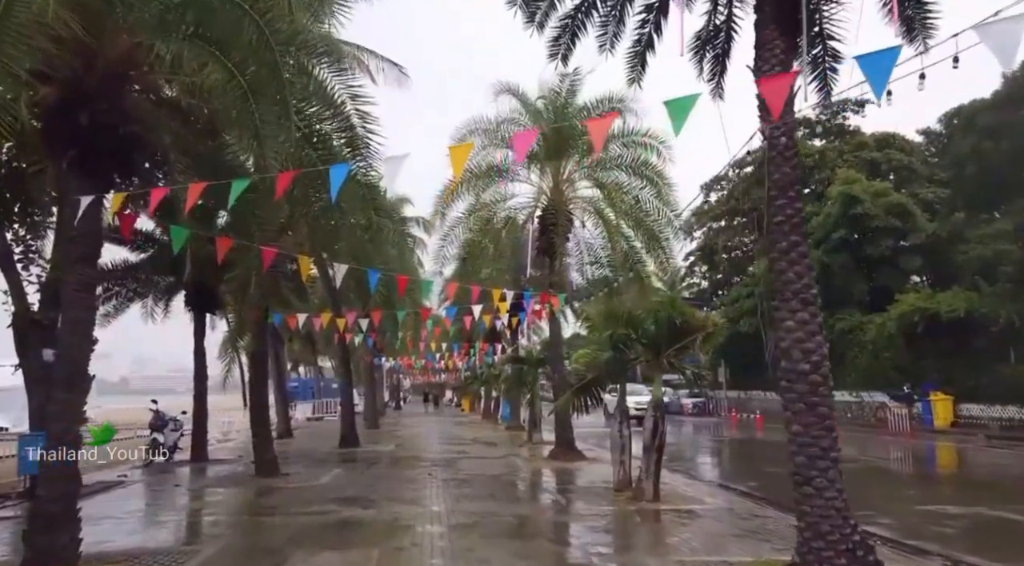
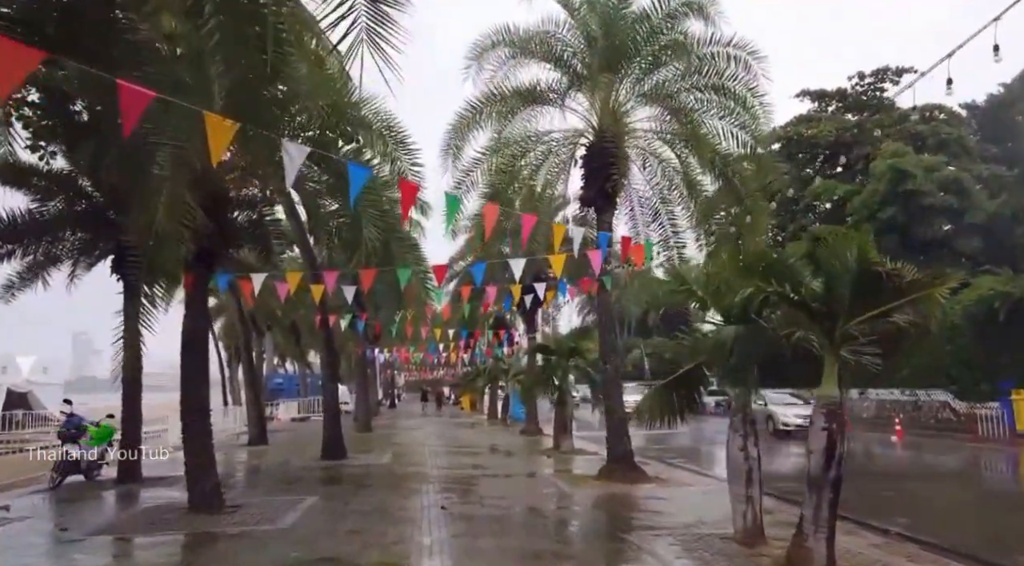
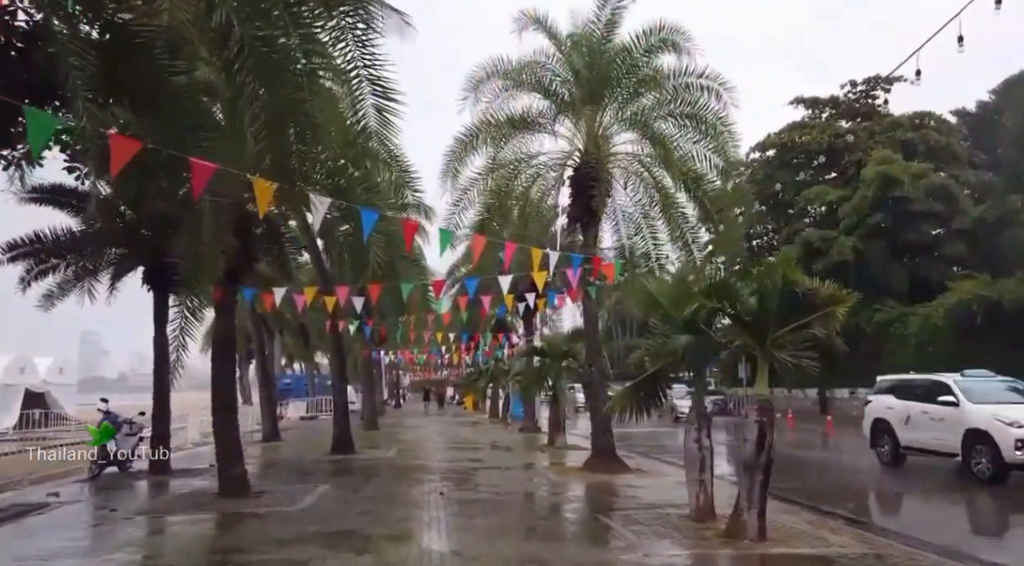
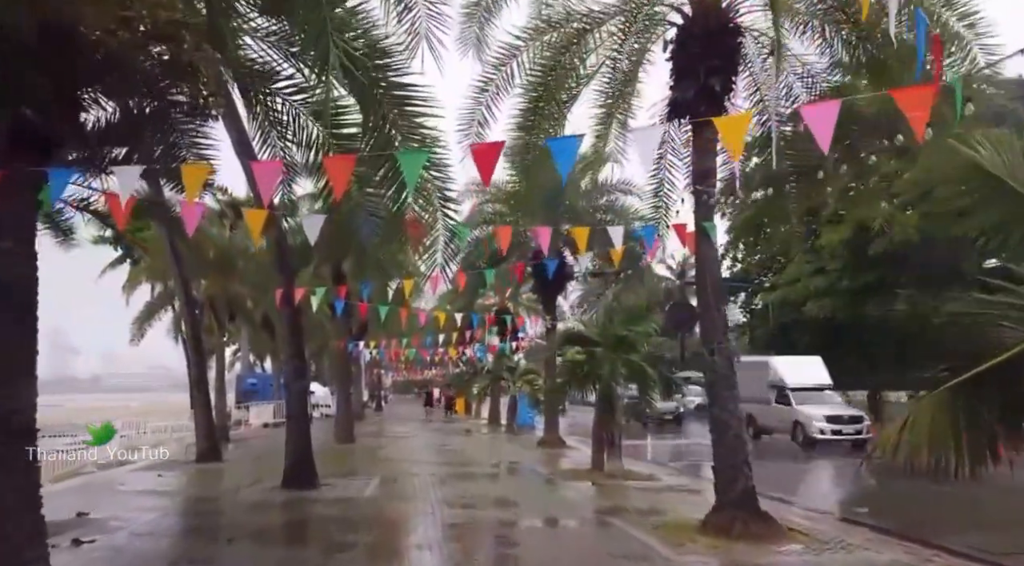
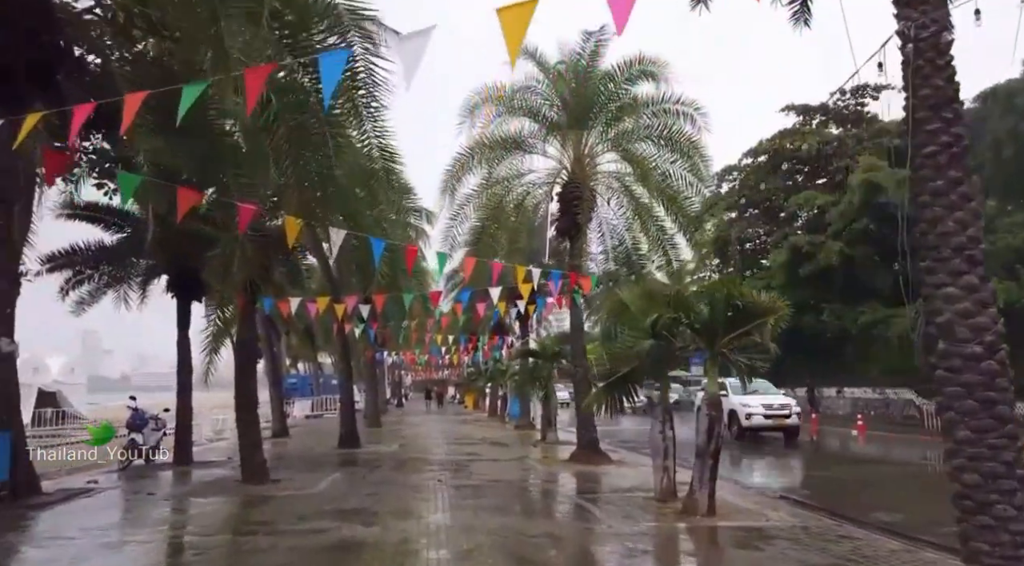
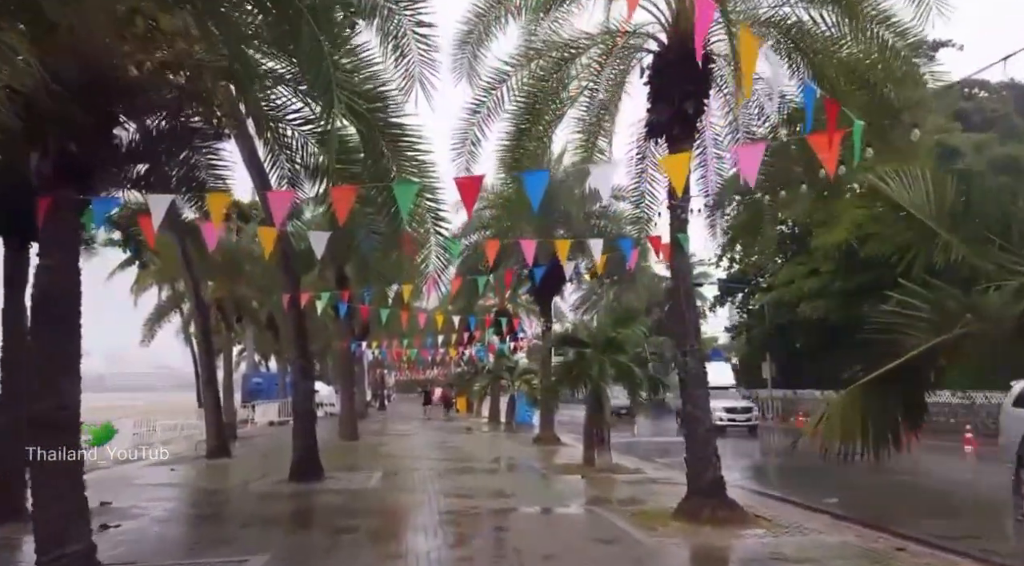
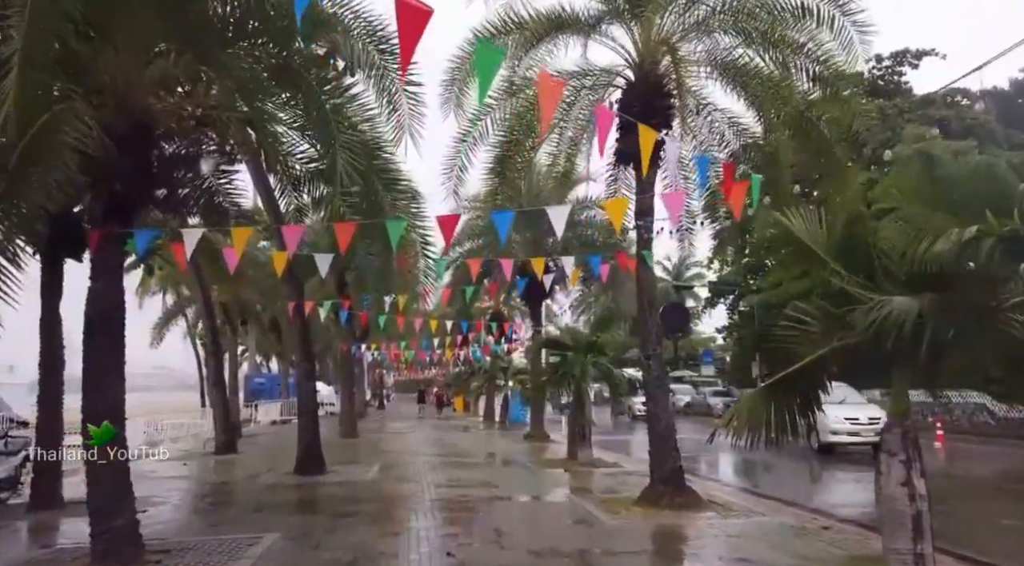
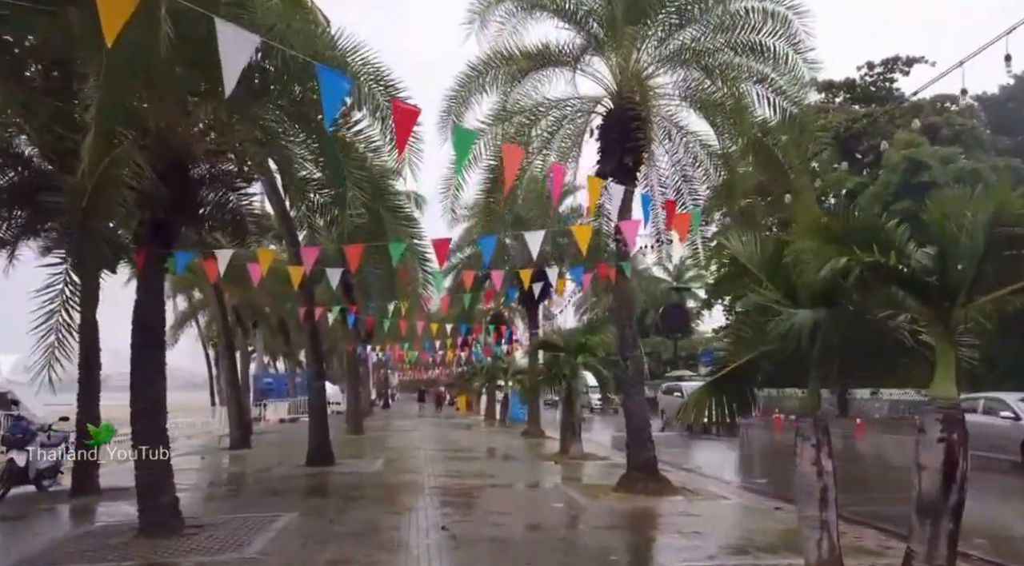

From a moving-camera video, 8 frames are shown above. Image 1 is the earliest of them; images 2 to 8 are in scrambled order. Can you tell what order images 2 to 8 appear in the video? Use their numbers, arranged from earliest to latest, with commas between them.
5, 3, 2, 8, 7, 6, 4
